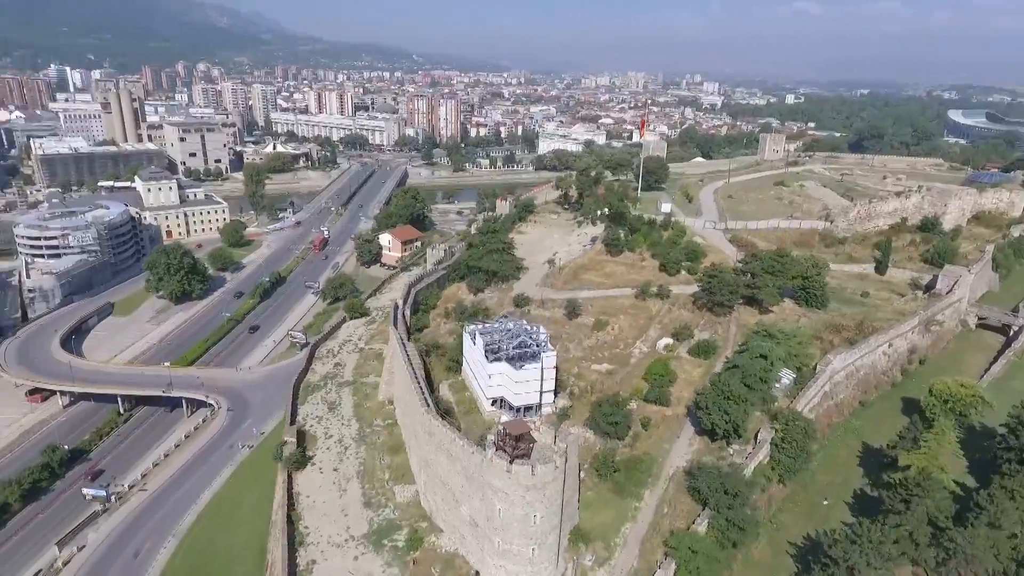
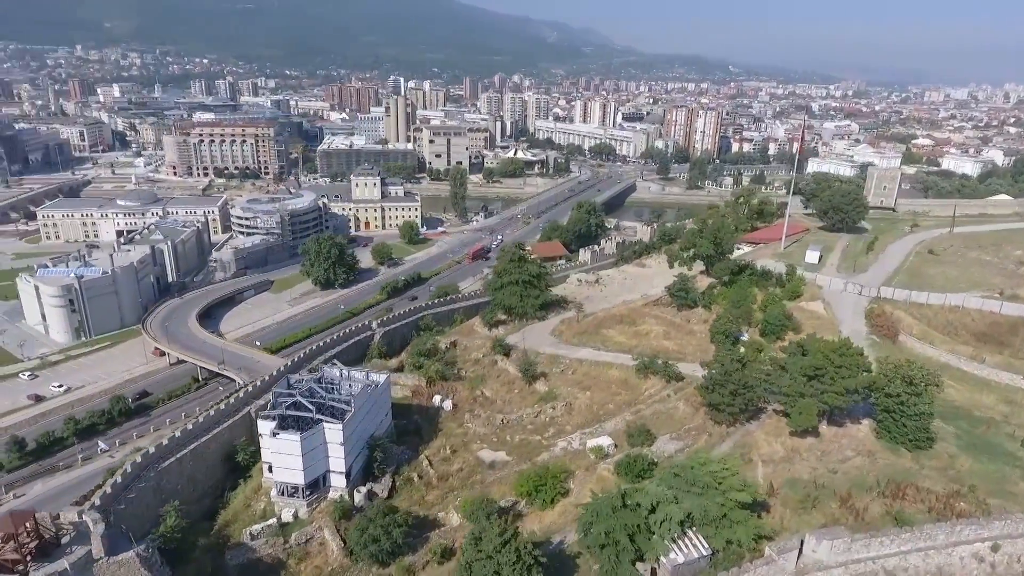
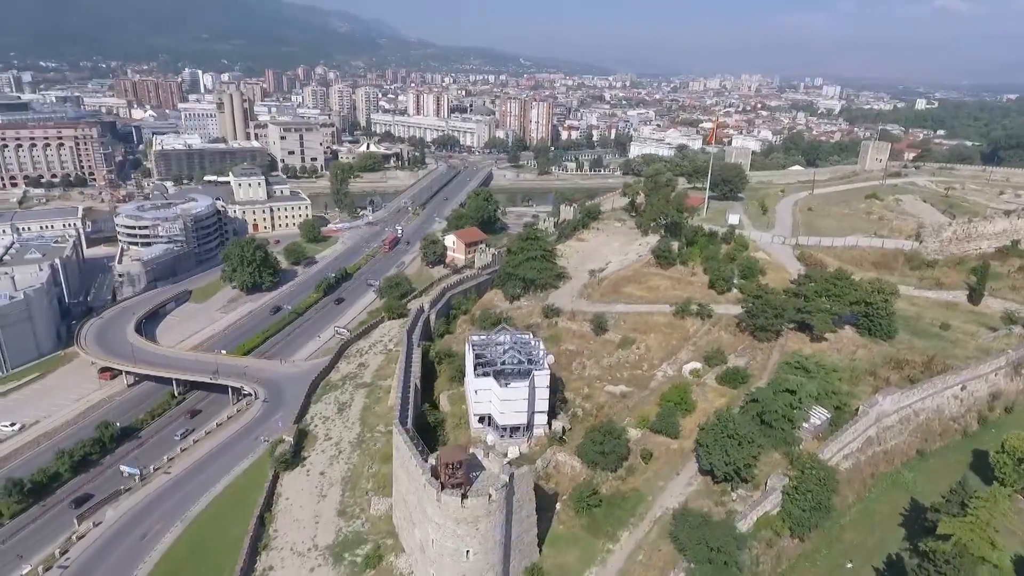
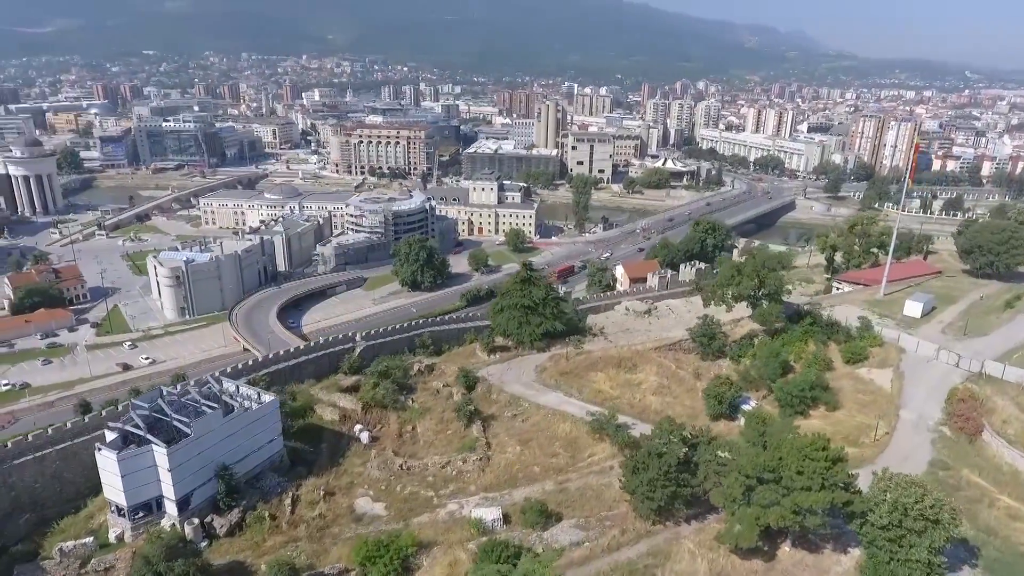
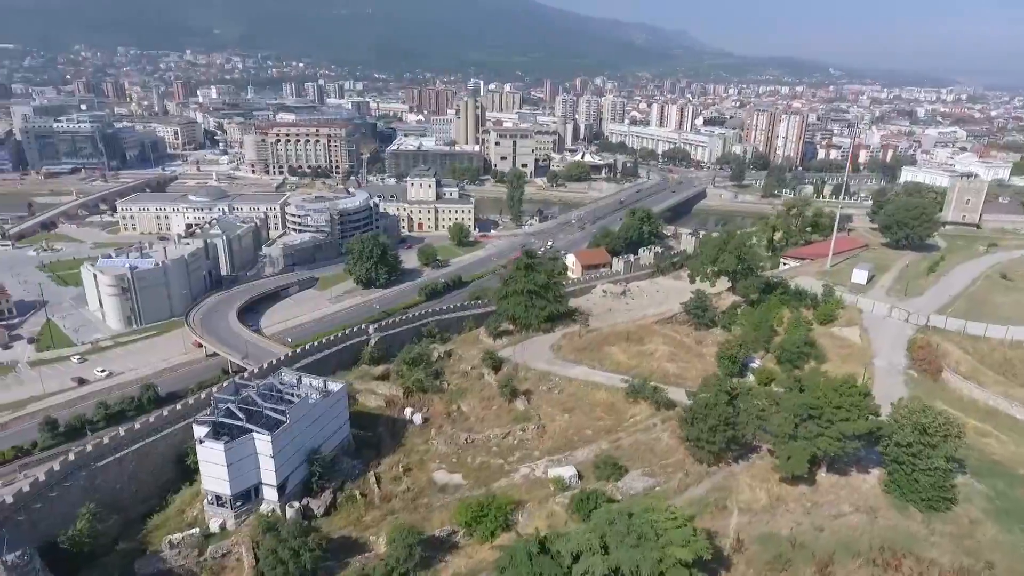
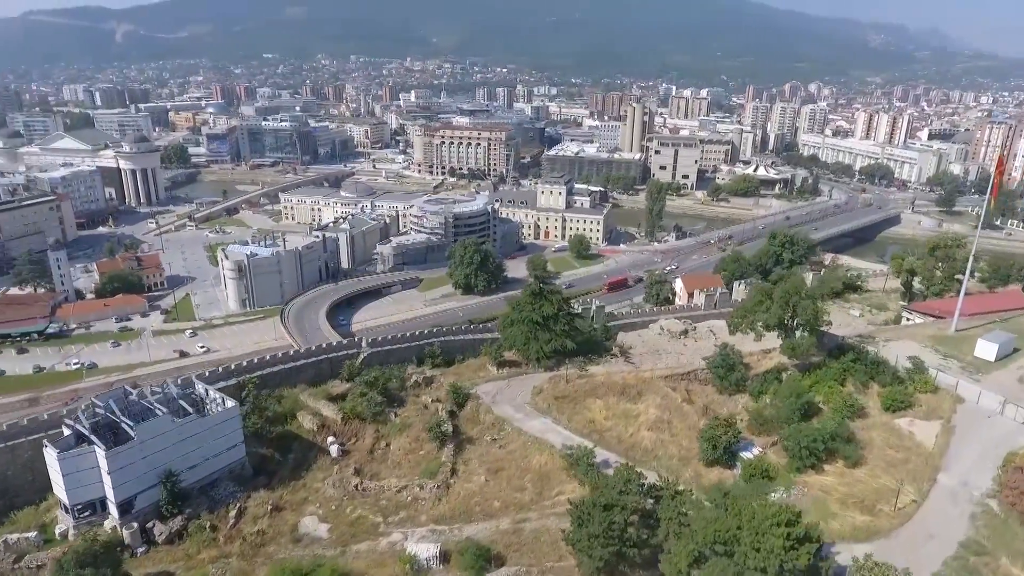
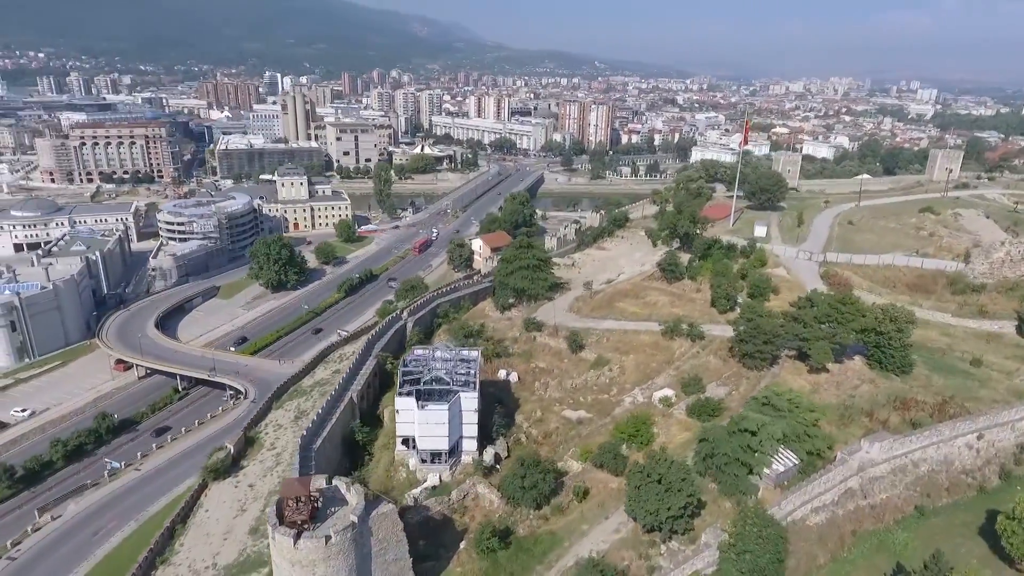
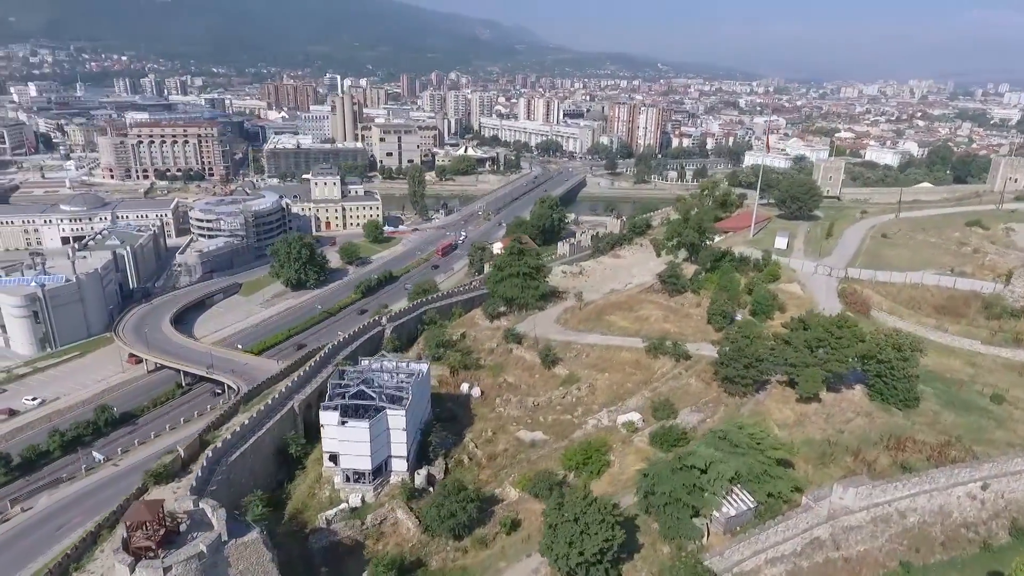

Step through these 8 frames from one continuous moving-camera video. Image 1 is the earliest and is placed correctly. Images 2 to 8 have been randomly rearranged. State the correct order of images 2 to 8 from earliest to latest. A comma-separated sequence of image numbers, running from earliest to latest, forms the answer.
3, 7, 8, 2, 5, 4, 6
